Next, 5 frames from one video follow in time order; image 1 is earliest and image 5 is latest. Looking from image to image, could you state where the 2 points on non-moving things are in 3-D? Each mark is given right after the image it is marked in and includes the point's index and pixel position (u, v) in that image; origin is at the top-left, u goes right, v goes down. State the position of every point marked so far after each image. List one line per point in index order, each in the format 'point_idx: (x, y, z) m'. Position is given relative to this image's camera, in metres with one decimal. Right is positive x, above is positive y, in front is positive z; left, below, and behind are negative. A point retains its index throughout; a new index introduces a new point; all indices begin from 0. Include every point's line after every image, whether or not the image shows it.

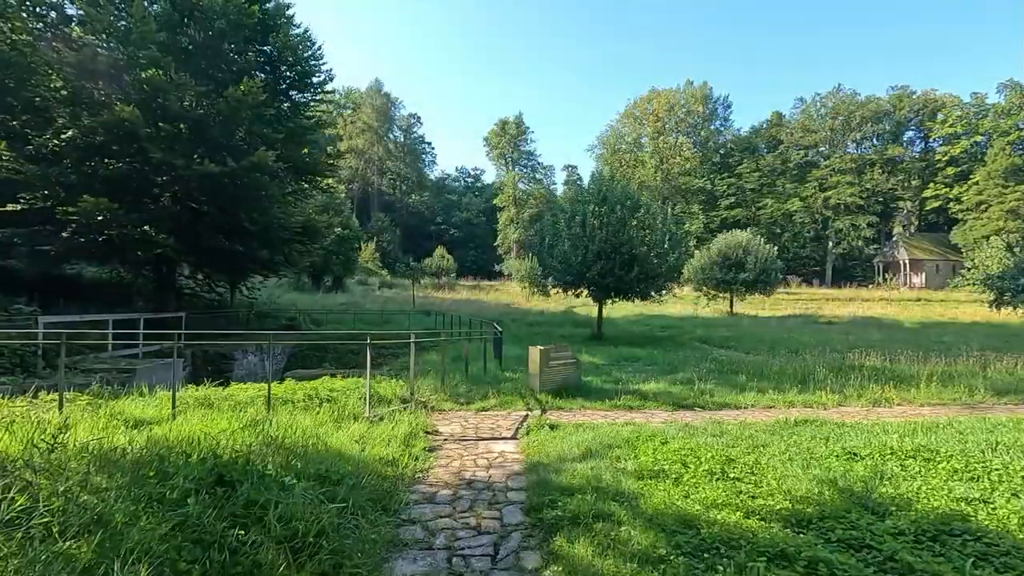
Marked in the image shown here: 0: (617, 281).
0: (+3.7, +0.2, +18.9) m
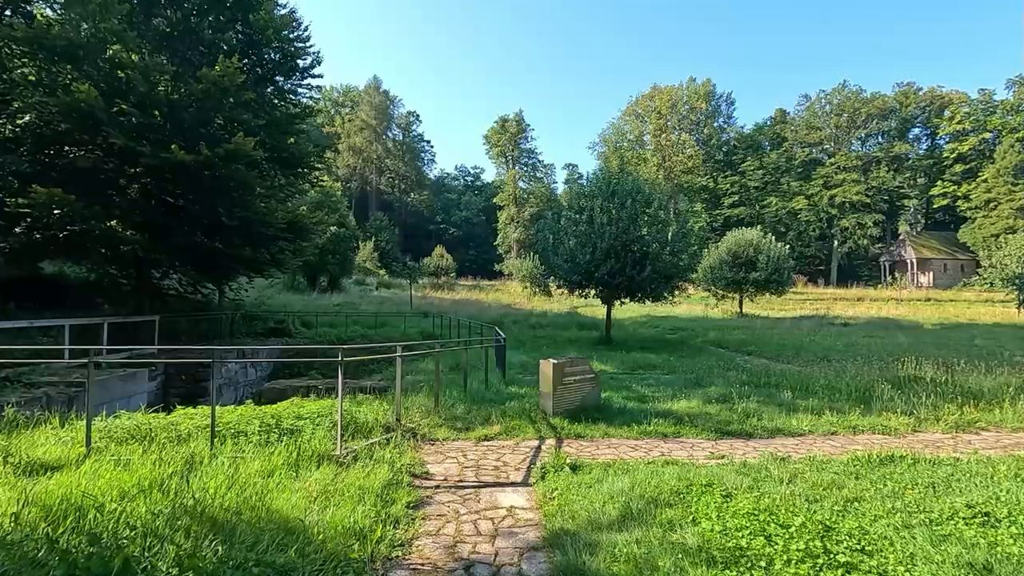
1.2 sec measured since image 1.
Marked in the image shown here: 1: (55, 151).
0: (+3.8, +0.2, +17.7) m
1: (-10.0, +3.0, +11.7) m
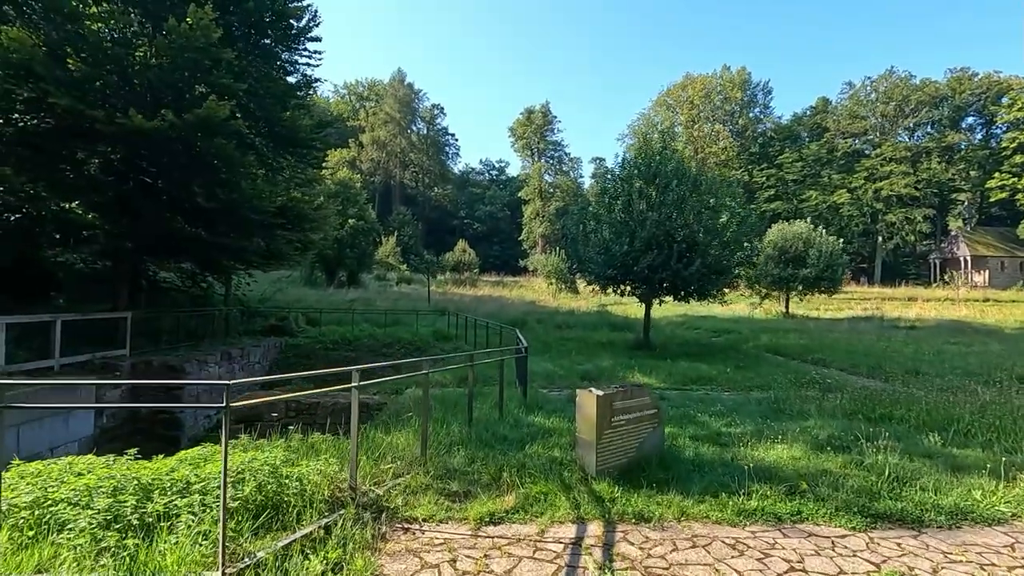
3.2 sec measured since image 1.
0: (+4.5, +0.3, +15.3) m
1: (-9.6, +3.1, +10.0) m
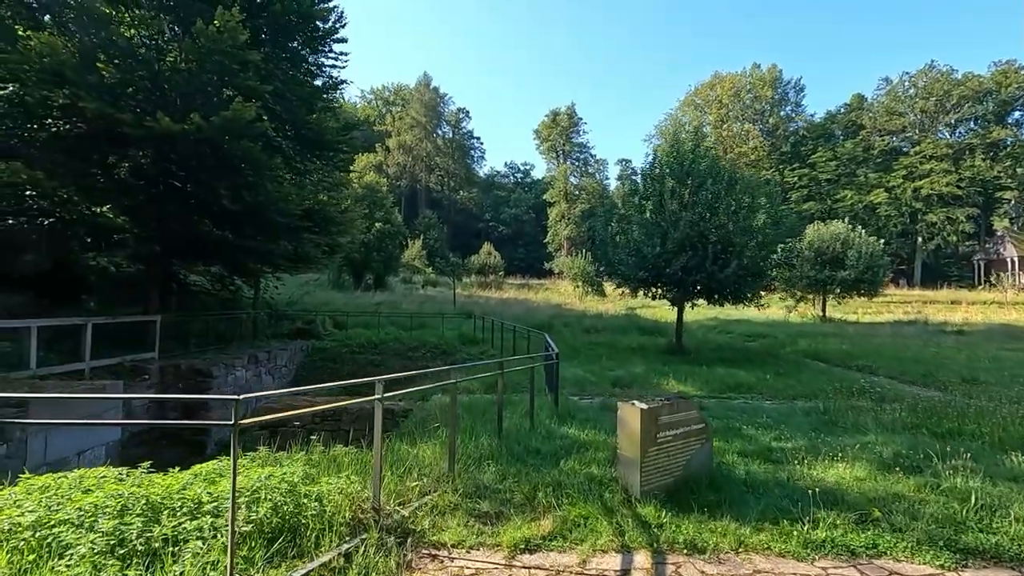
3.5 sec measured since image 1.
0: (+5.3, +0.2, +14.8) m
1: (-9.0, +3.1, +10.1) m
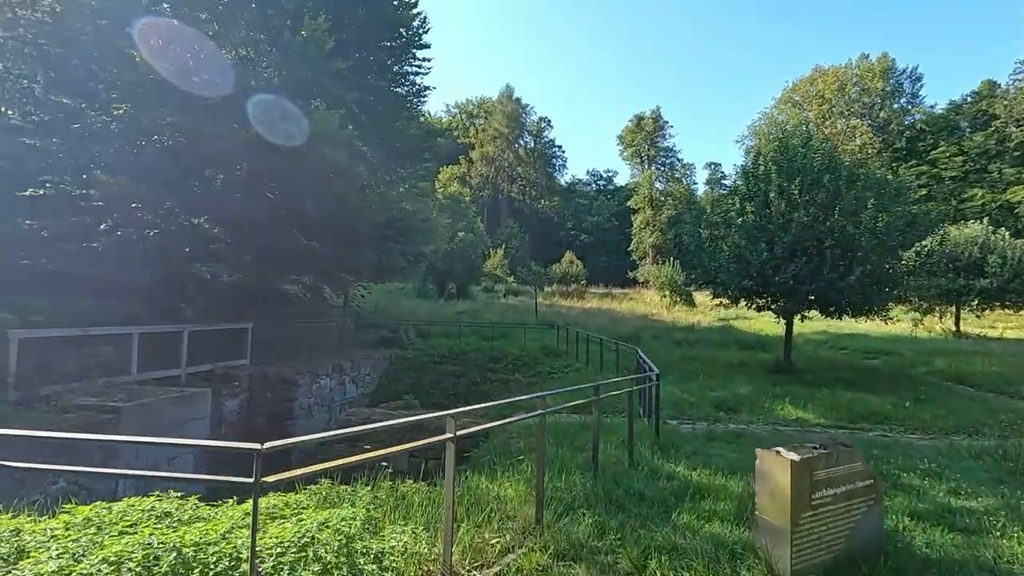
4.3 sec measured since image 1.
0: (+7.5, 0.0, +13.1) m
1: (-7.4, +2.9, +10.7) m
